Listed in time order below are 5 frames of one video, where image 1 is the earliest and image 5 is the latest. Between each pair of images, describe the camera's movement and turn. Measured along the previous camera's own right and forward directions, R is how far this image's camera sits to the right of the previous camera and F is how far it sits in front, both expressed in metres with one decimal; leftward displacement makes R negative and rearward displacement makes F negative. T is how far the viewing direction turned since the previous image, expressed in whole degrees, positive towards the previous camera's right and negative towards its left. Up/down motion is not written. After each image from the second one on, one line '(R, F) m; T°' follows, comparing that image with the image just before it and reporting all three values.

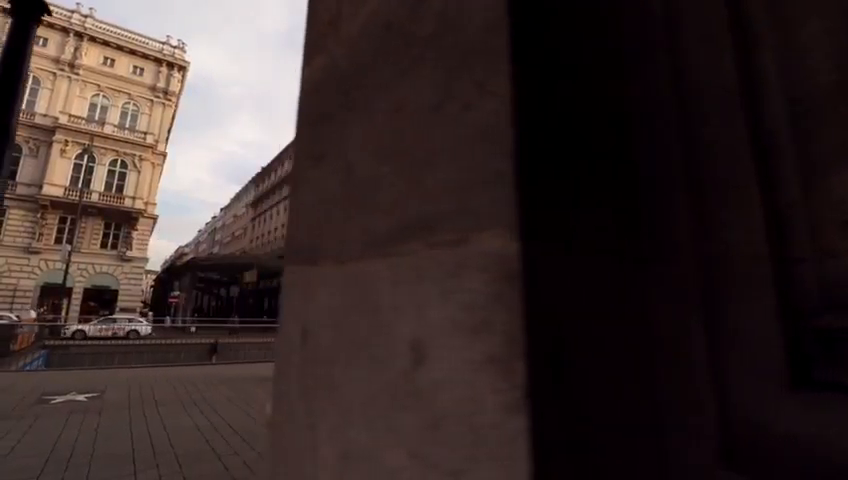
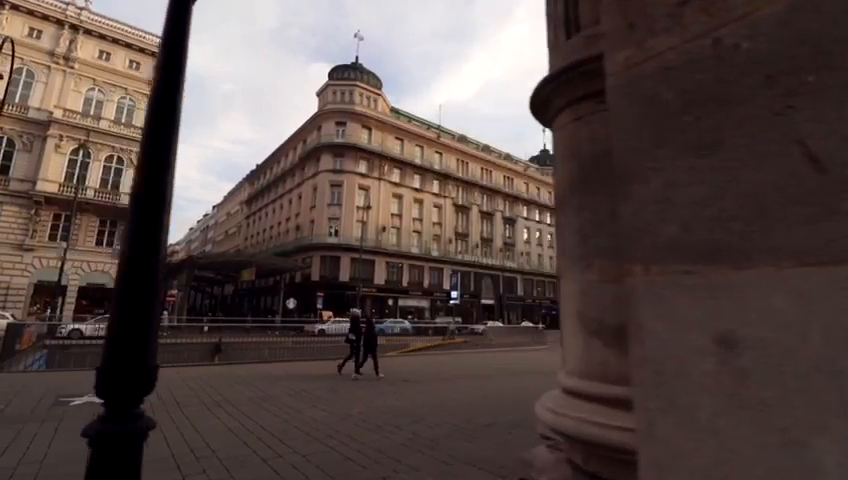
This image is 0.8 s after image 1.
(-0.8, +0.1) m; +1°
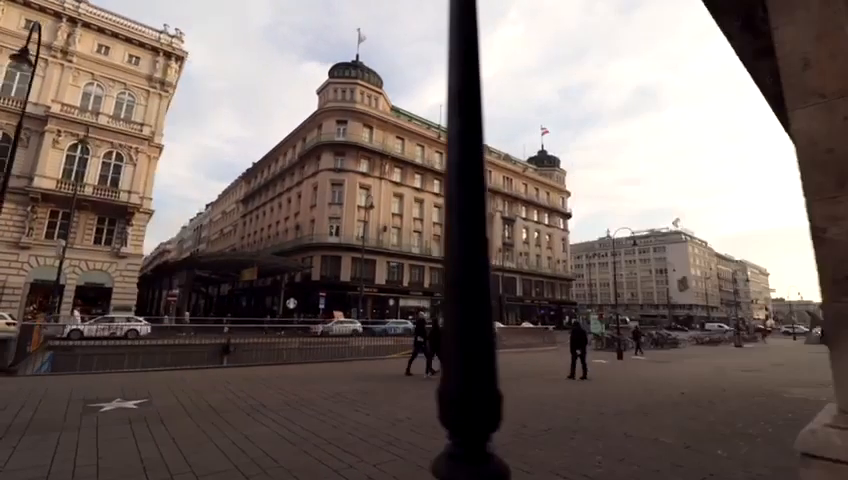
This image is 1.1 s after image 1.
(-1.1, +0.3) m; +1°
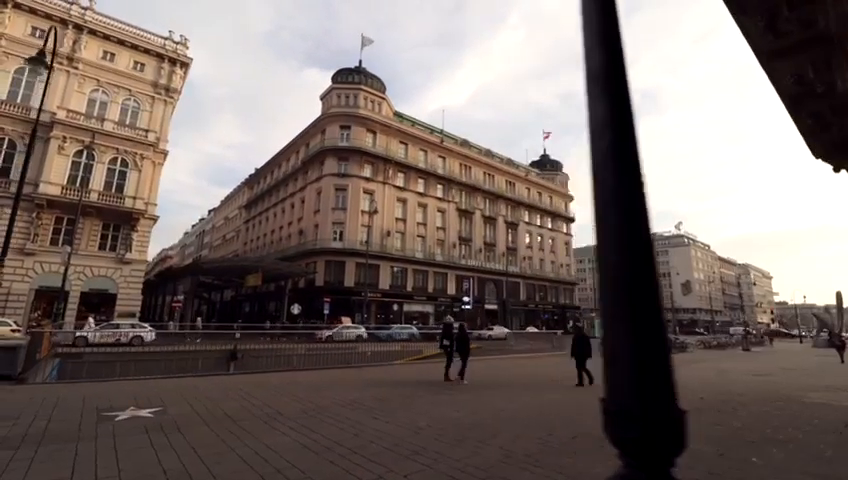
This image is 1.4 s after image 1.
(-0.4, +0.1) m; 0°
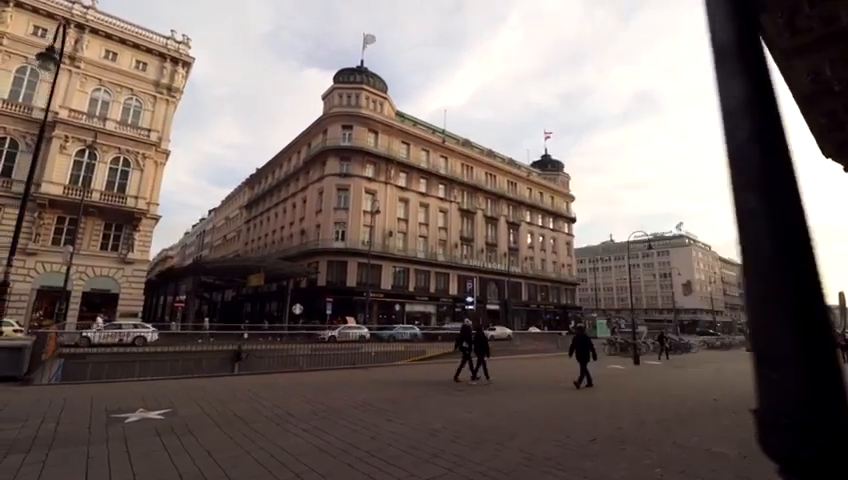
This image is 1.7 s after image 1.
(-0.3, +0.1) m; 0°
